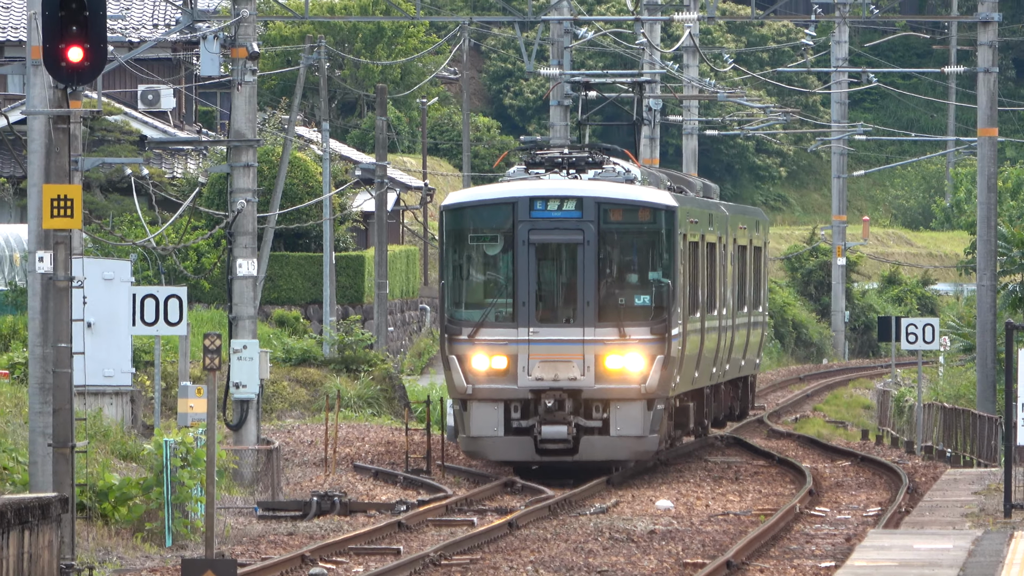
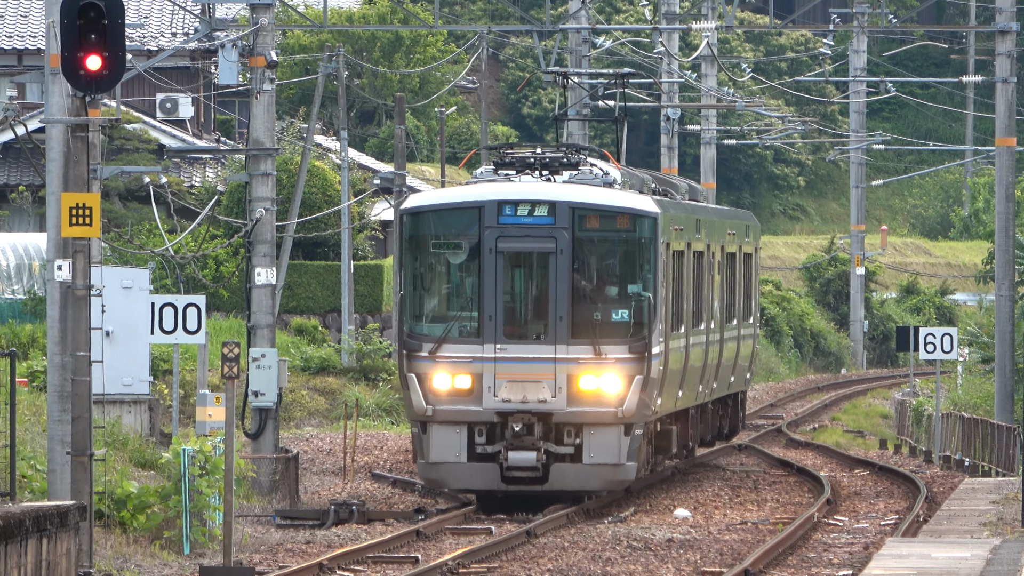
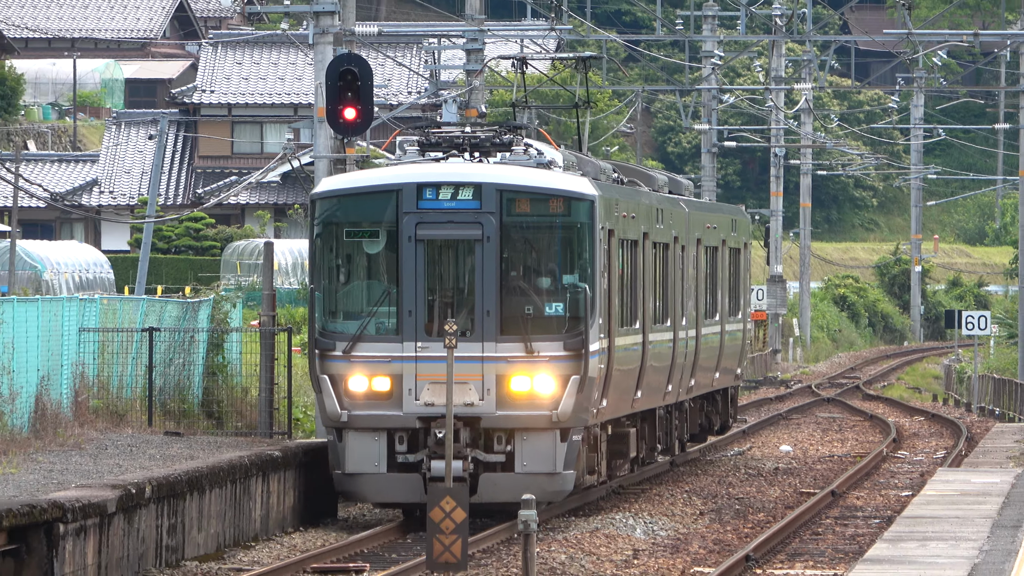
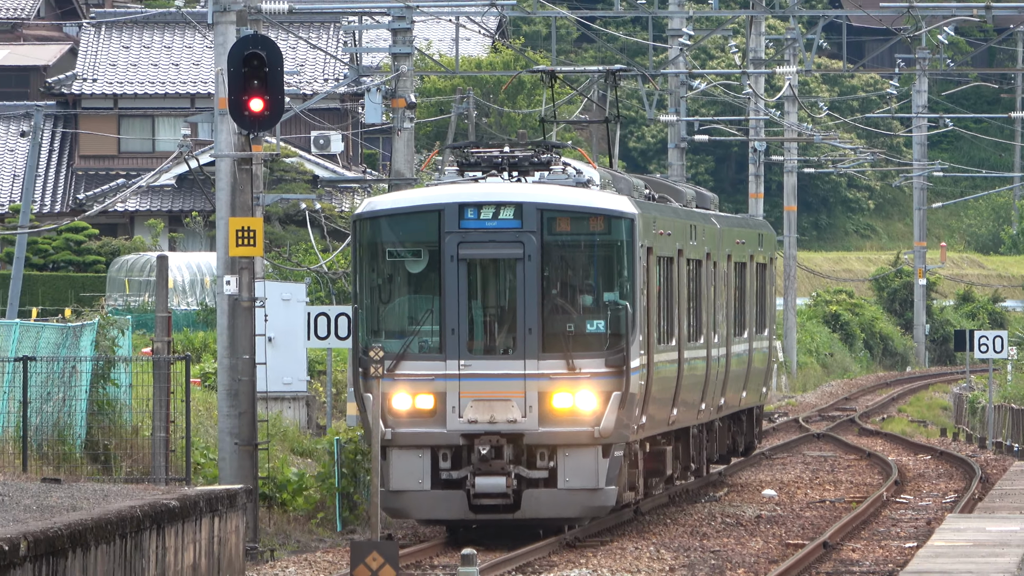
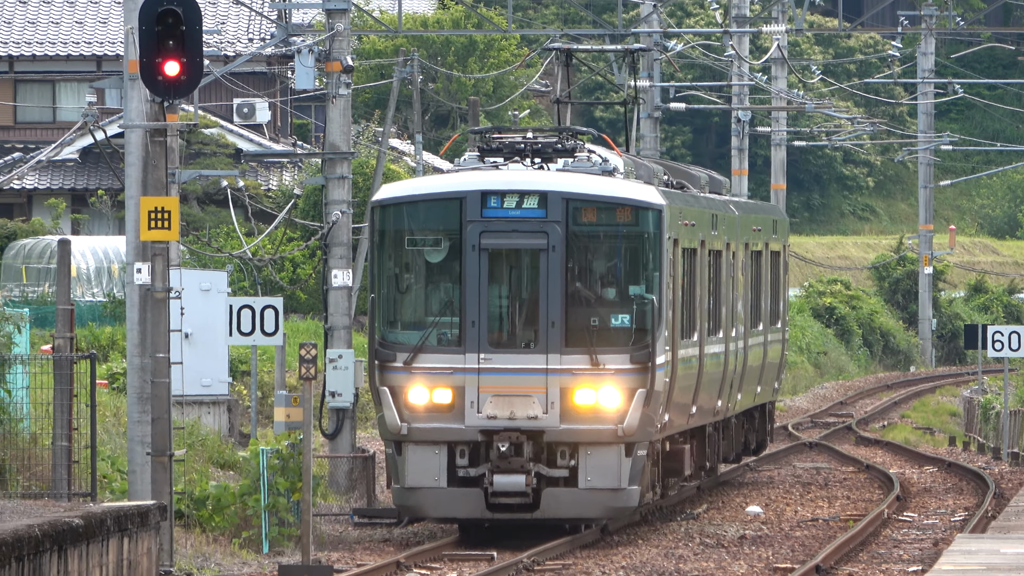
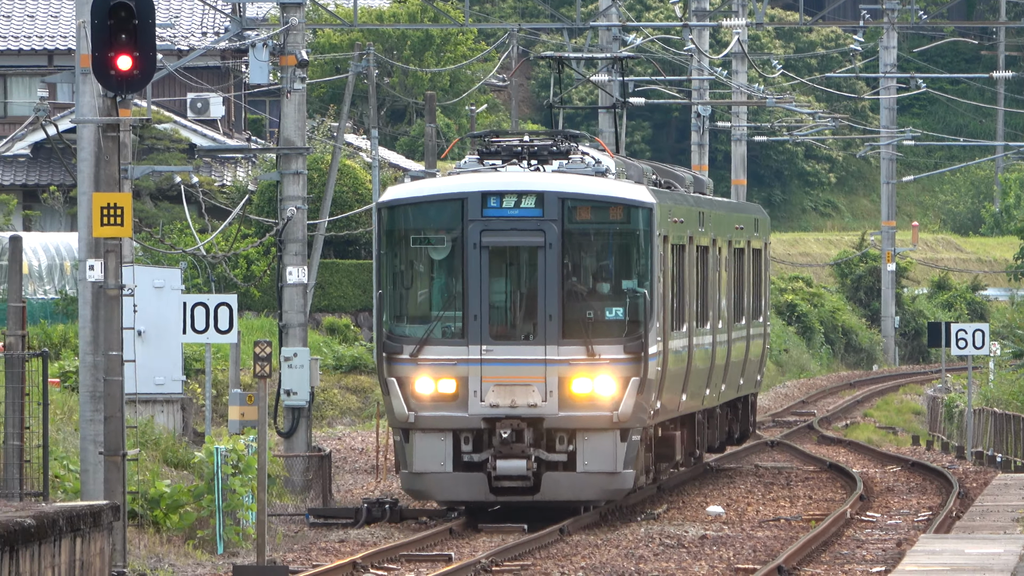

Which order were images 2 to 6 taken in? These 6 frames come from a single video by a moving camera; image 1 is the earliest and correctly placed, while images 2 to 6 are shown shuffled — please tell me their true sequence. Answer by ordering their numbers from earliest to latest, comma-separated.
2, 6, 5, 4, 3
